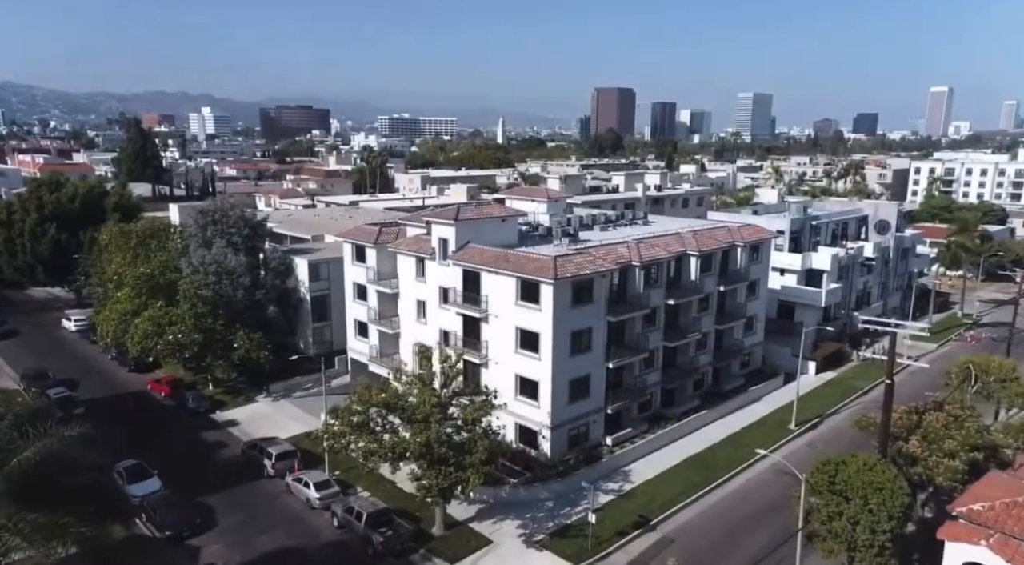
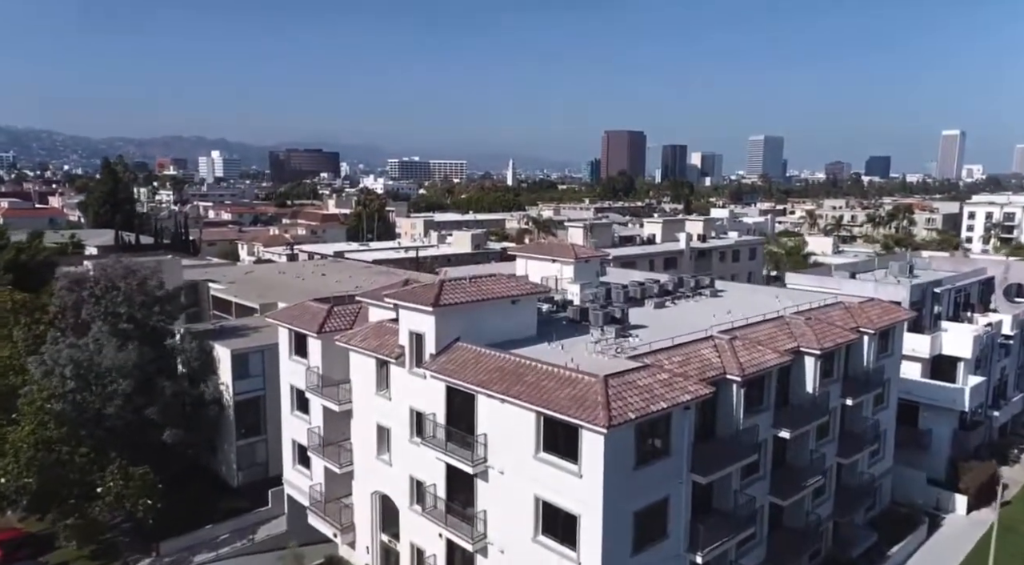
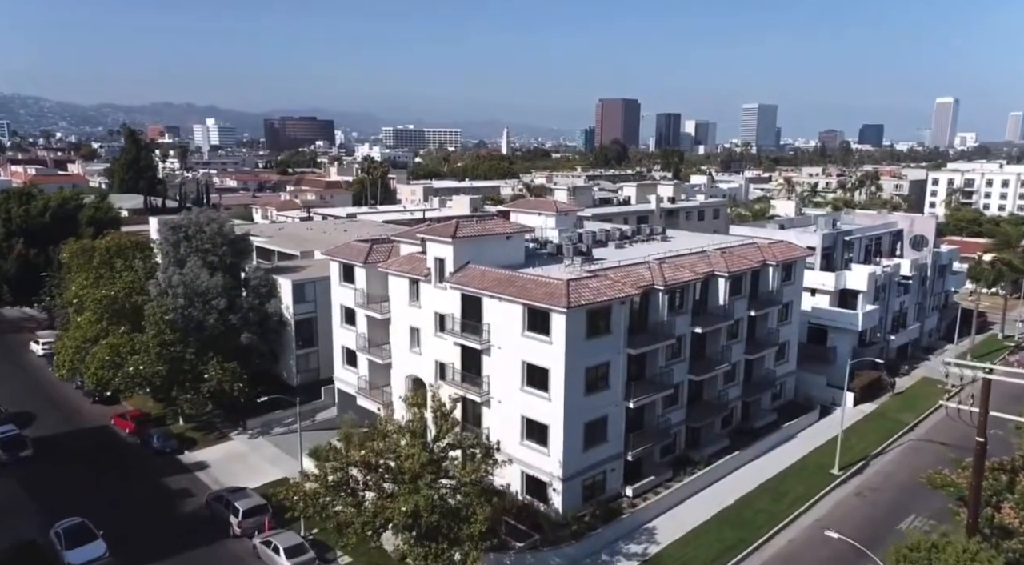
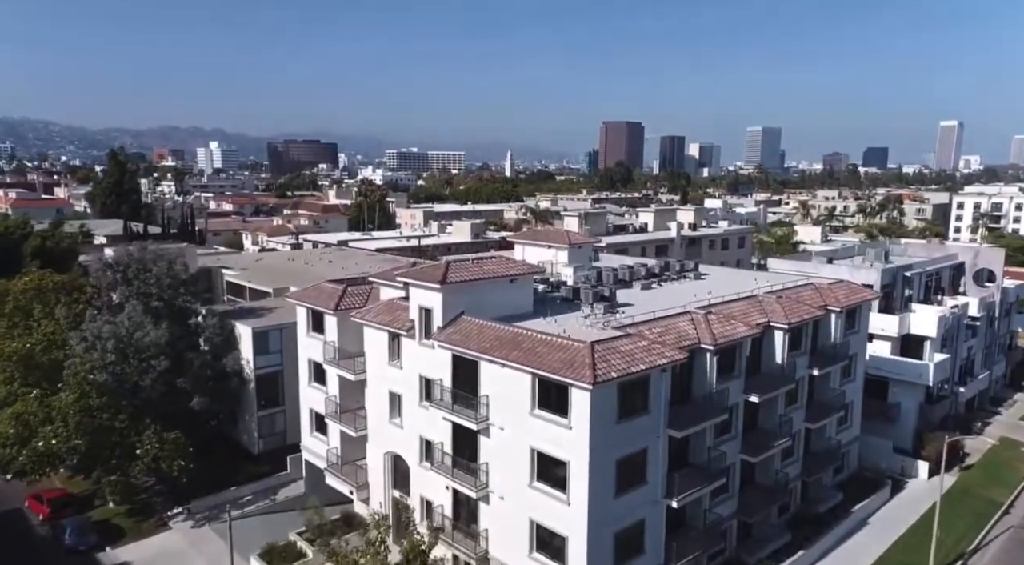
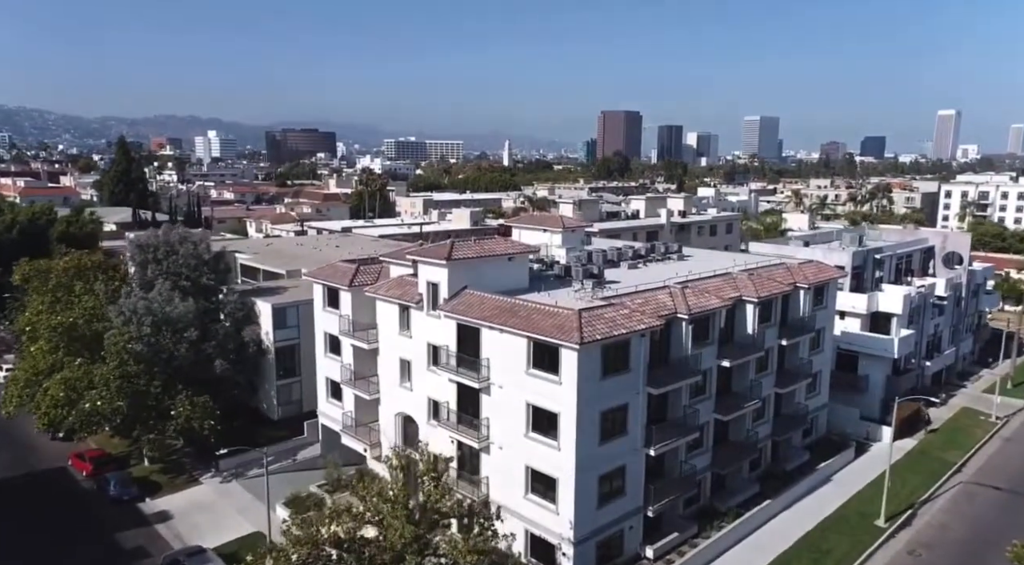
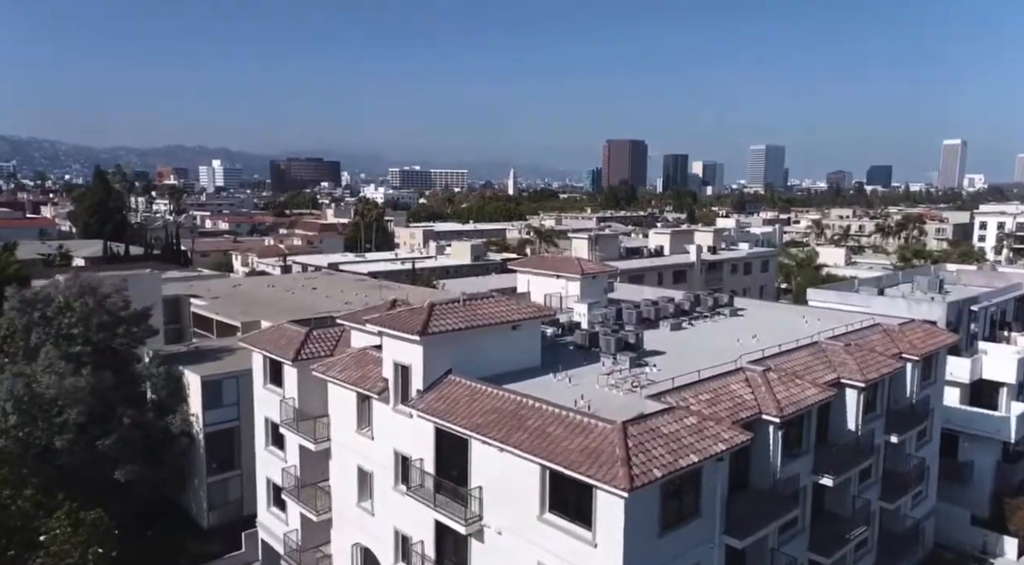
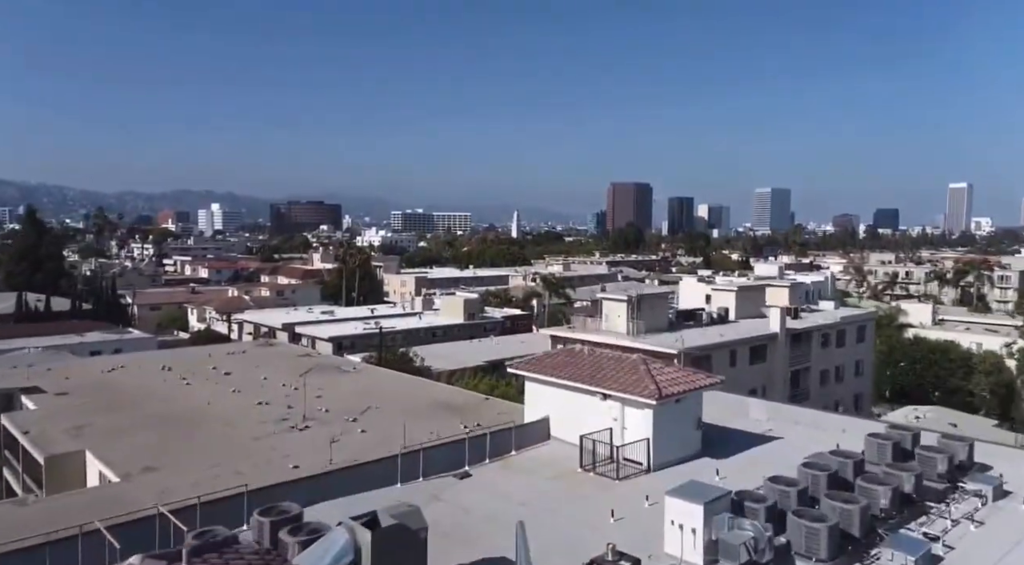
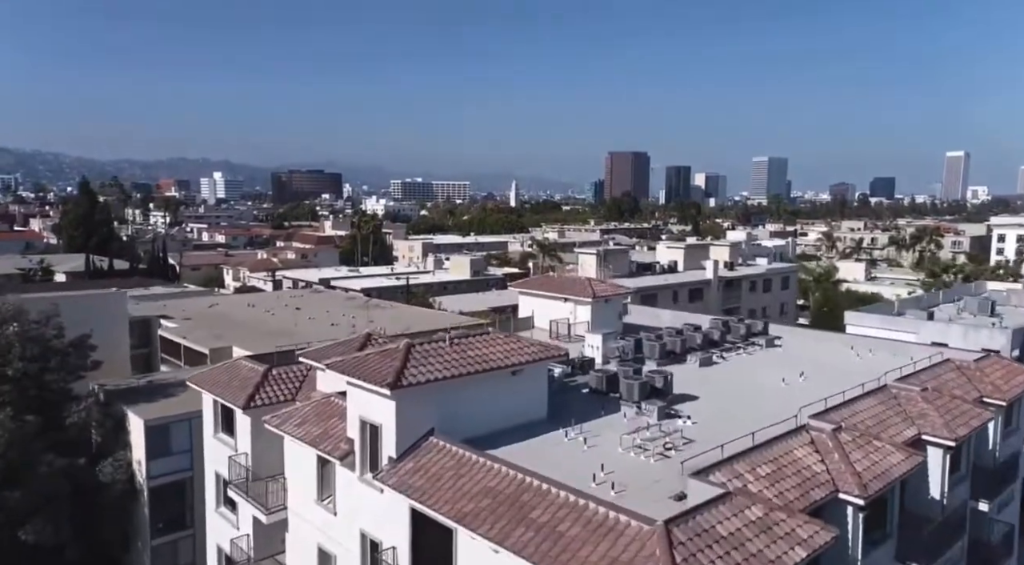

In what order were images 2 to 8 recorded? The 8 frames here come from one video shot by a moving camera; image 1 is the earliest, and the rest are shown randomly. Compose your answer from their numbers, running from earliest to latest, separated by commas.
3, 5, 4, 2, 6, 8, 7
